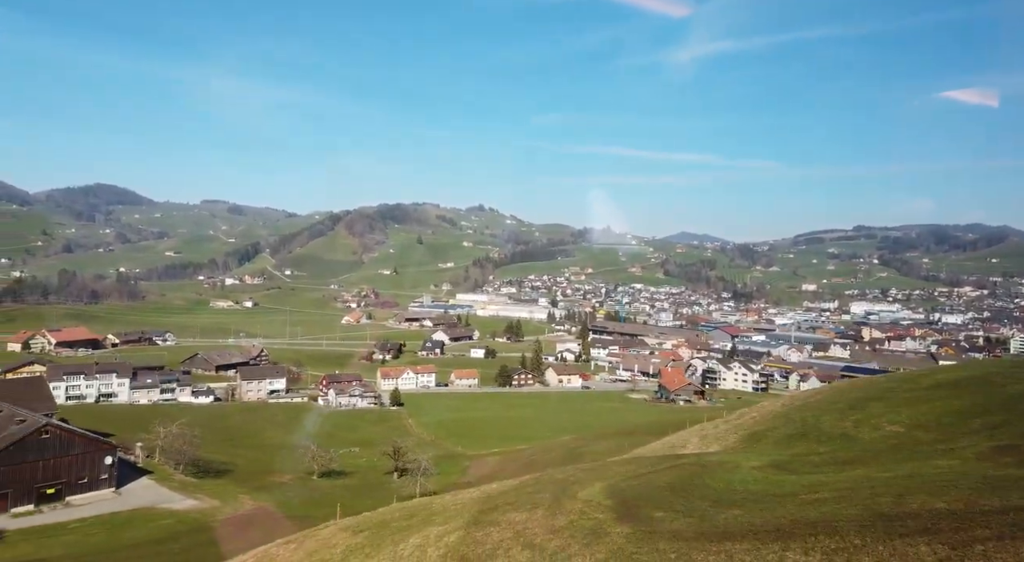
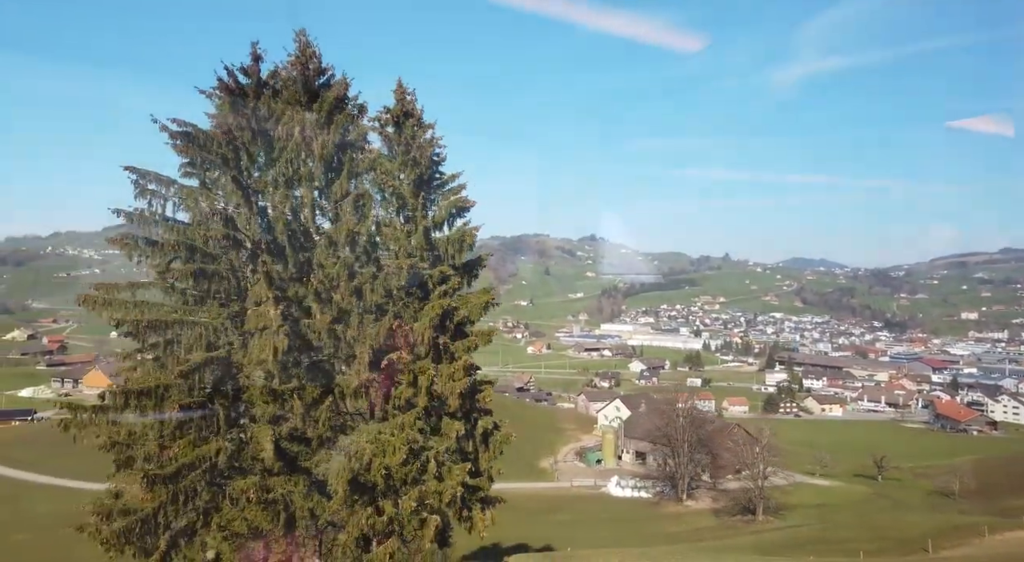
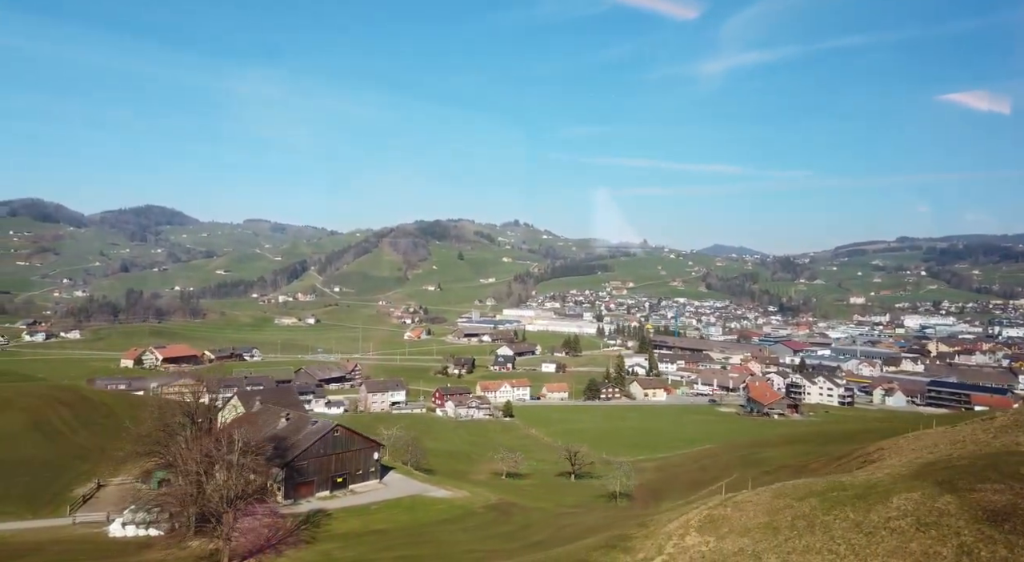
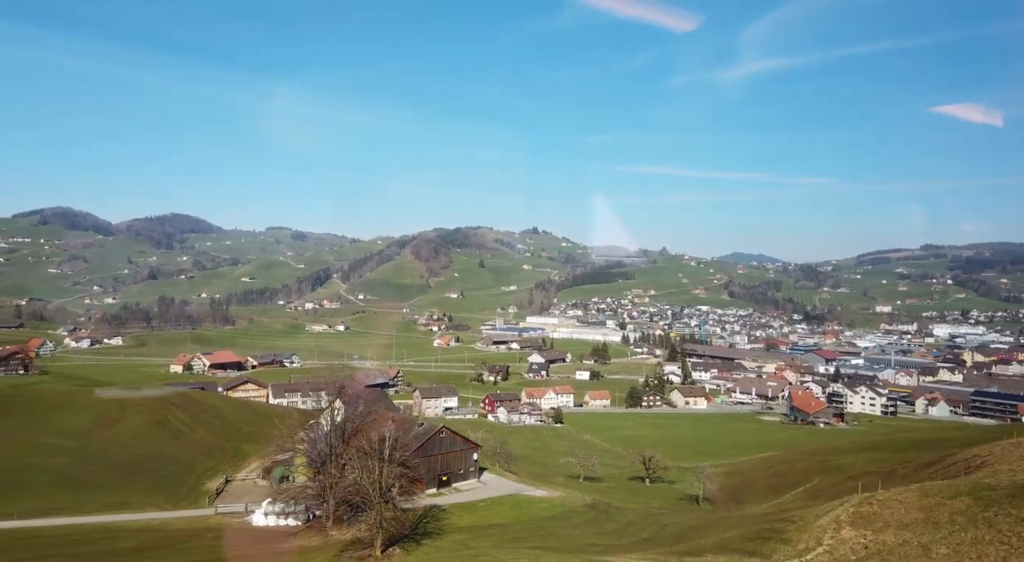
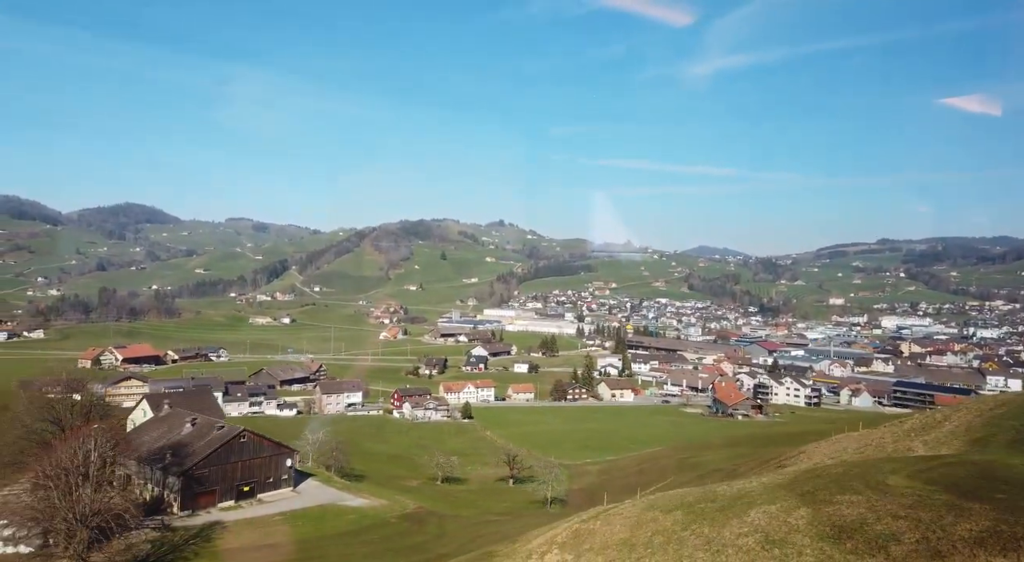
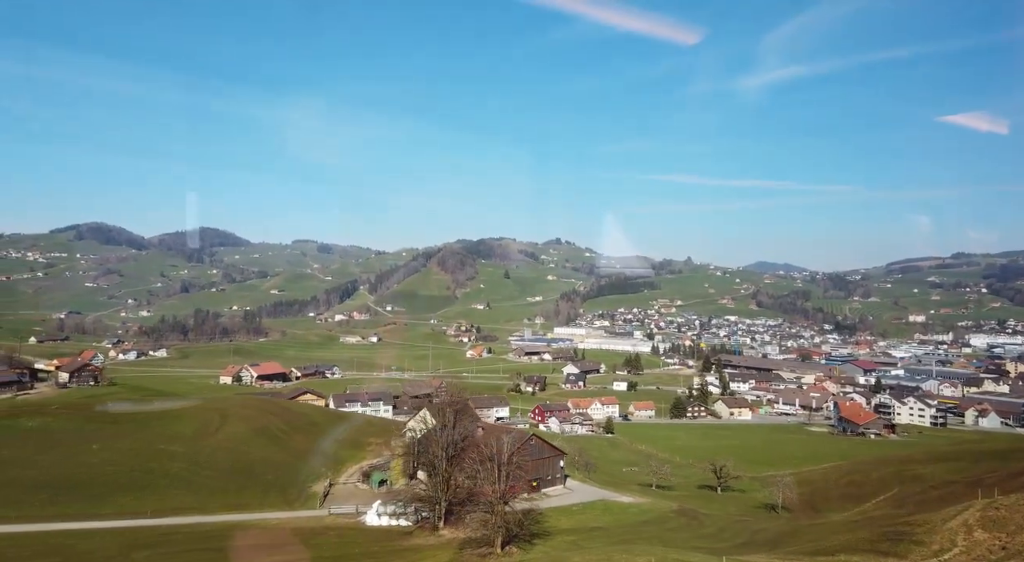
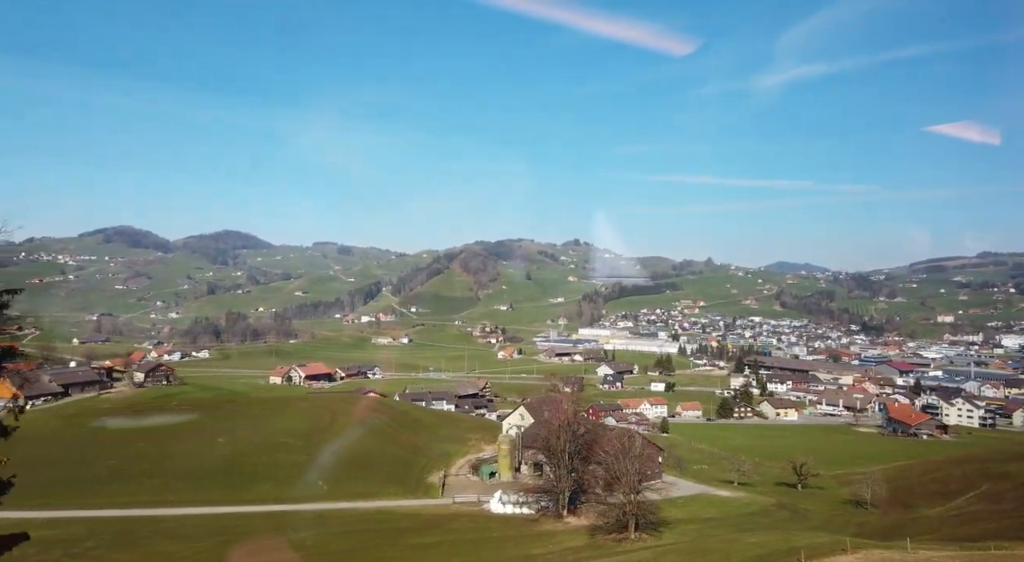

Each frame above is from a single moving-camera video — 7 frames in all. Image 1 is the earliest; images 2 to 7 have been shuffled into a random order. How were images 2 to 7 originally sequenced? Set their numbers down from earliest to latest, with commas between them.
5, 3, 4, 6, 7, 2
